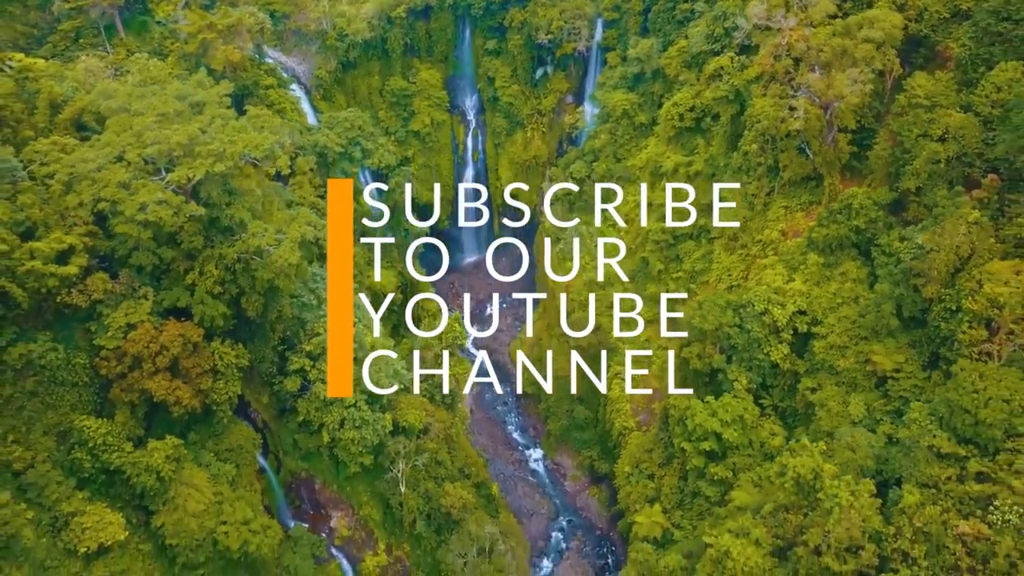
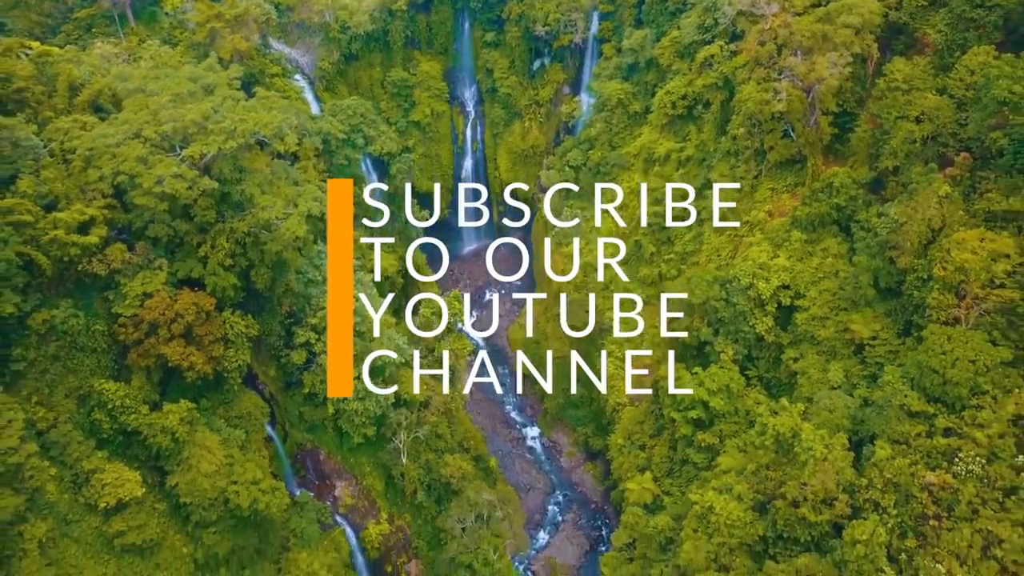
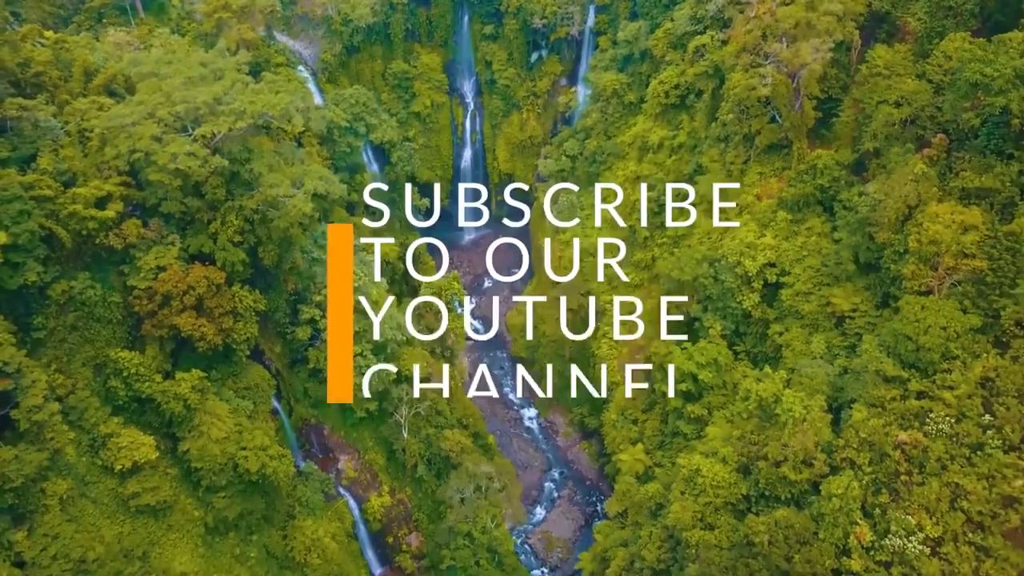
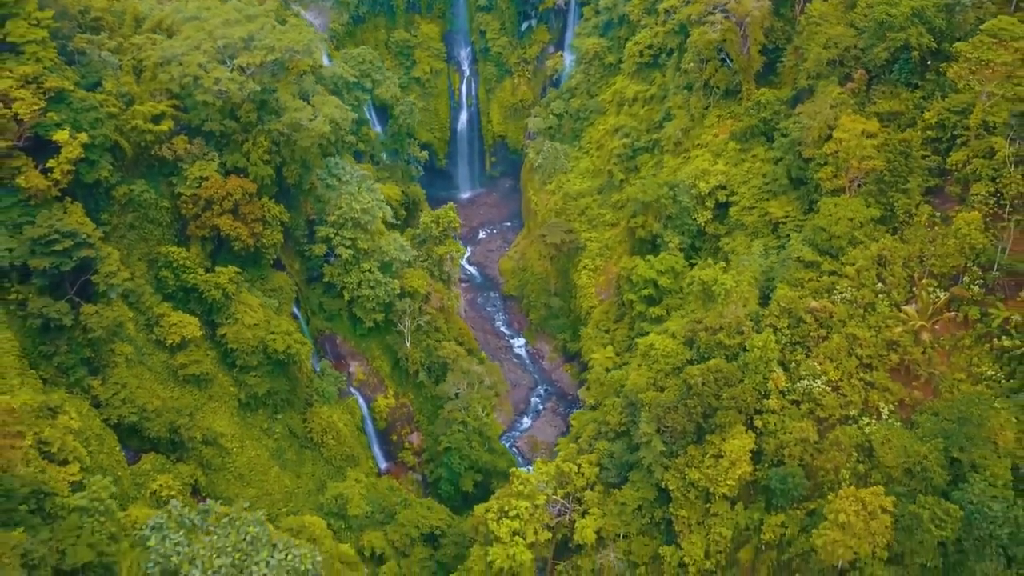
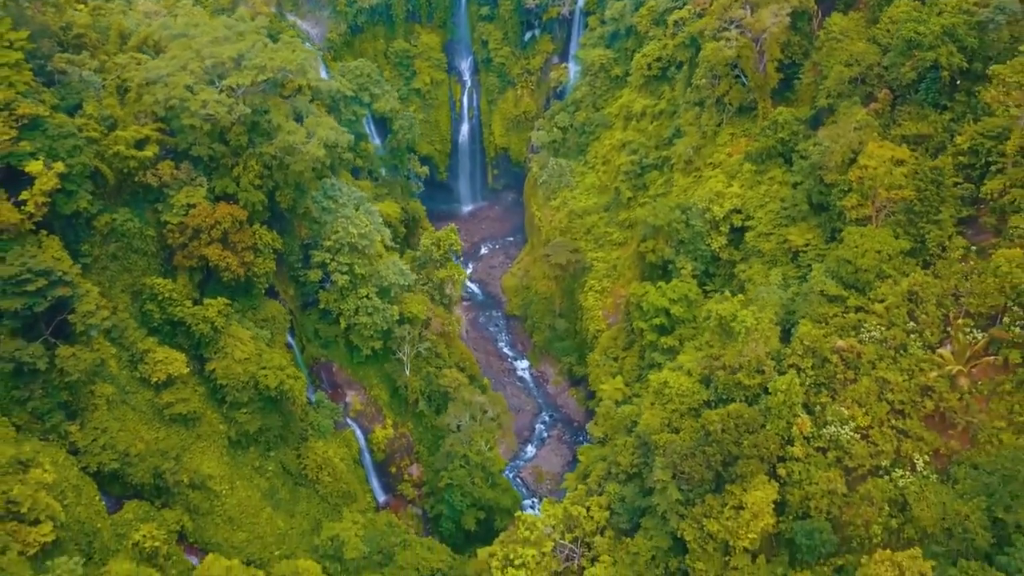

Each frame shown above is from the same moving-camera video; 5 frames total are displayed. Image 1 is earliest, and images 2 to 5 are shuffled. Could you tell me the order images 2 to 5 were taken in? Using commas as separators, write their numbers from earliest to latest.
2, 3, 5, 4
